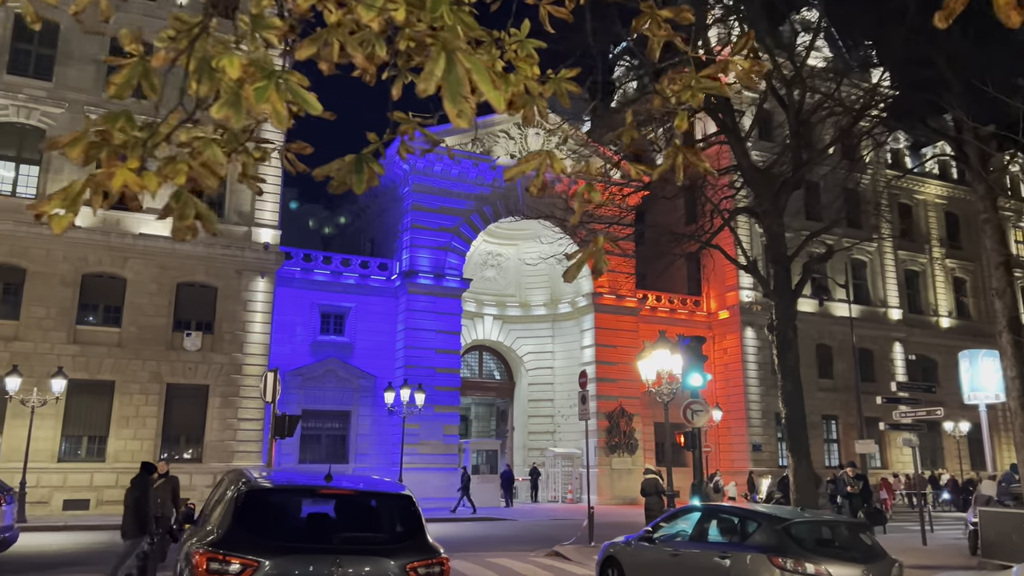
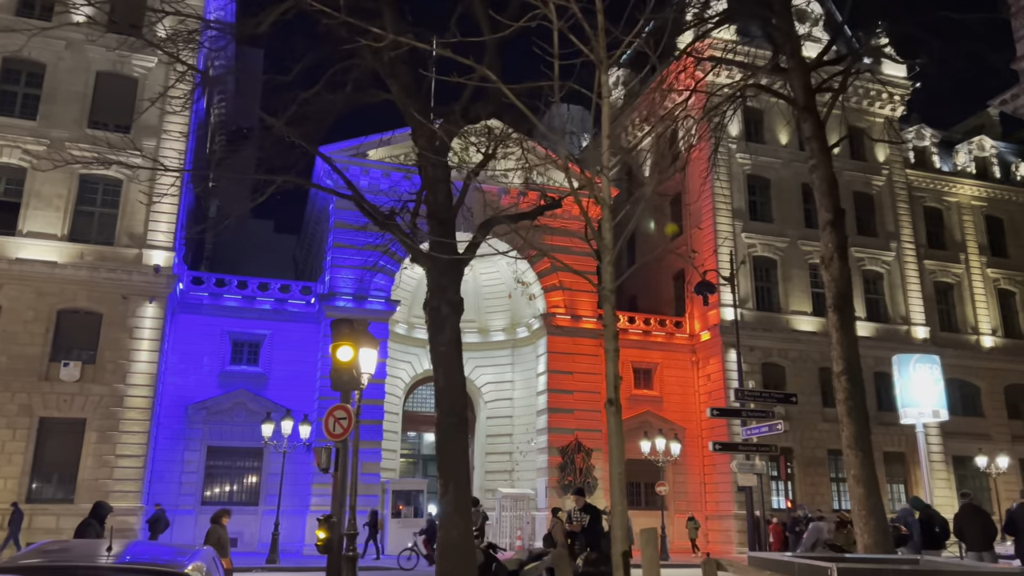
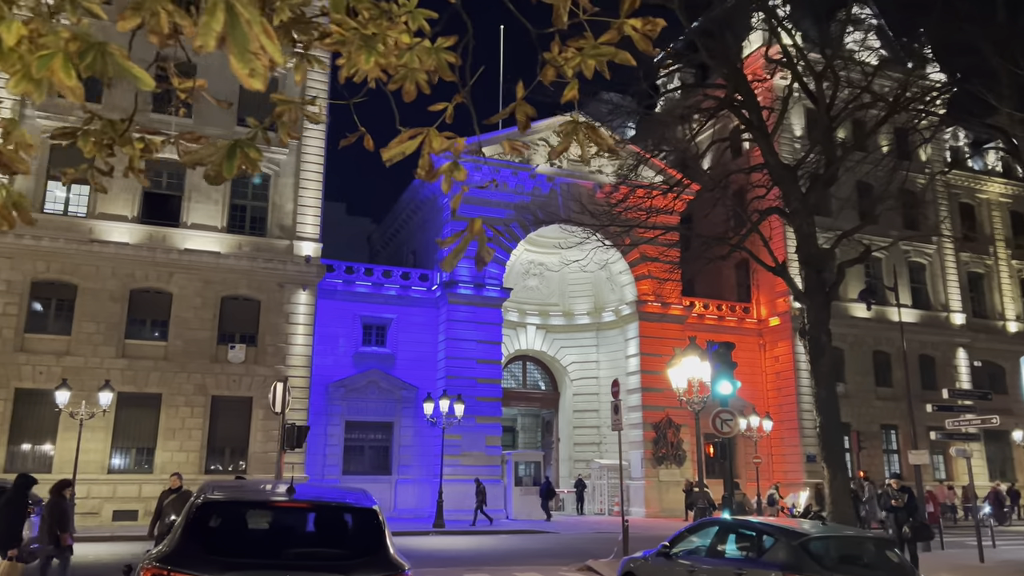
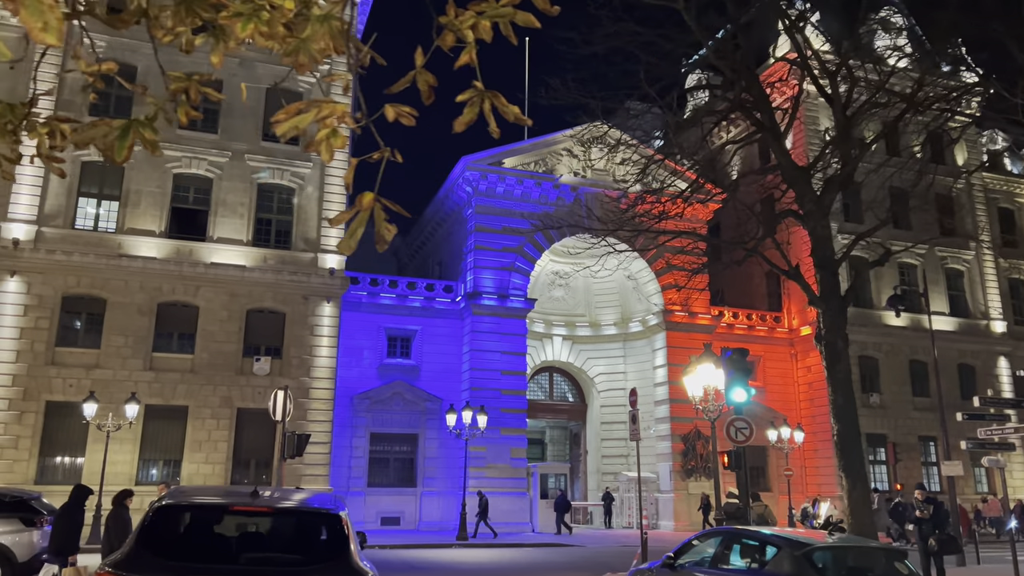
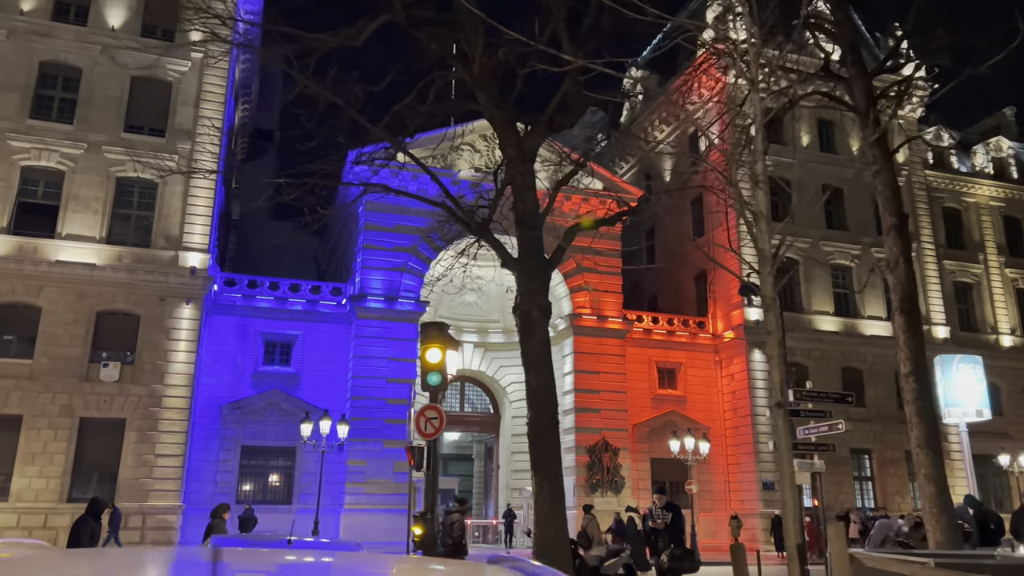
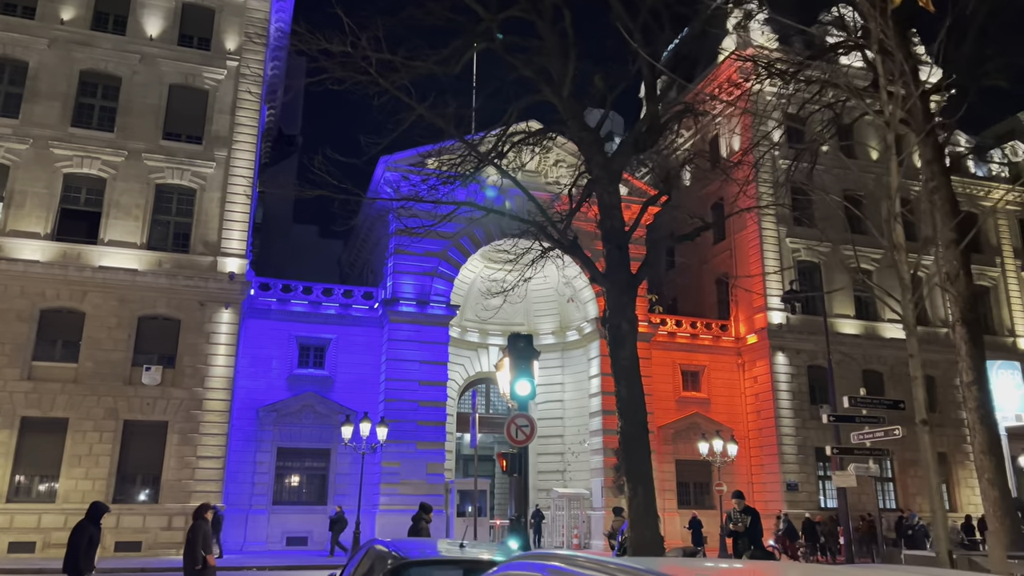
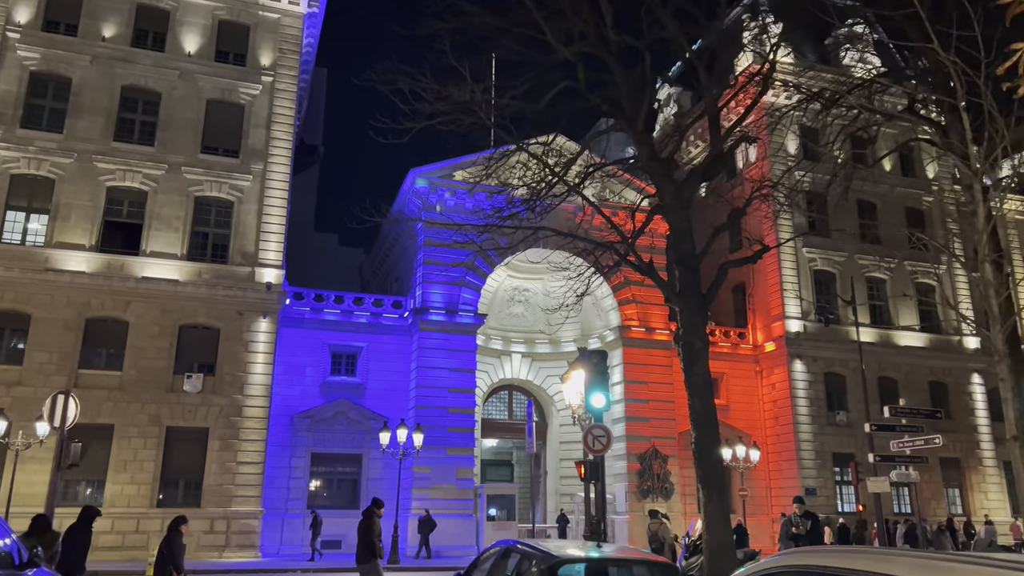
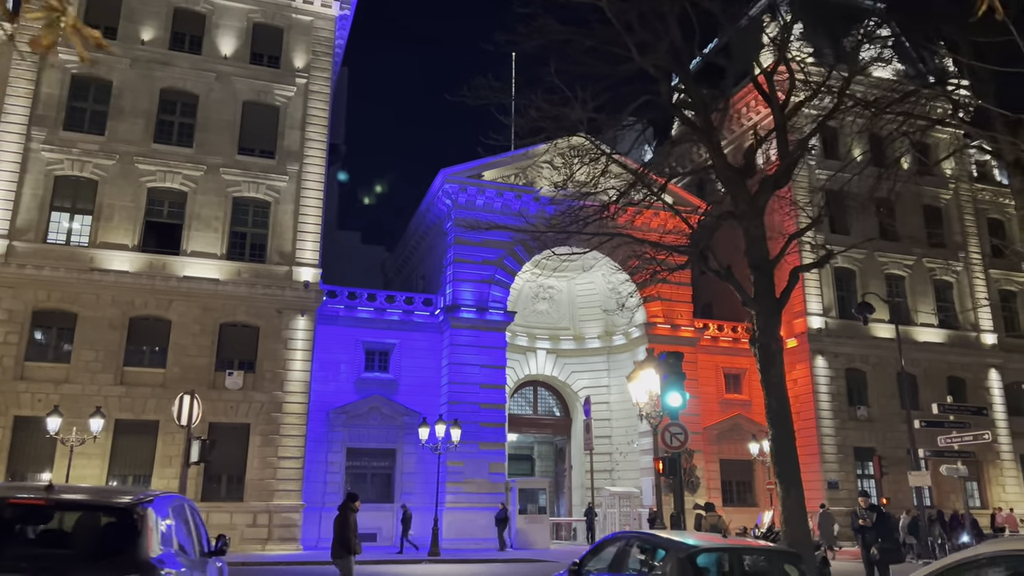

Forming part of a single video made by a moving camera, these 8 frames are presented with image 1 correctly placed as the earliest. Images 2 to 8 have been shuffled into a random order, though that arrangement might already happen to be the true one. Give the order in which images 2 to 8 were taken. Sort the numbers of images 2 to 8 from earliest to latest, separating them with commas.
3, 4, 8, 7, 6, 5, 2
